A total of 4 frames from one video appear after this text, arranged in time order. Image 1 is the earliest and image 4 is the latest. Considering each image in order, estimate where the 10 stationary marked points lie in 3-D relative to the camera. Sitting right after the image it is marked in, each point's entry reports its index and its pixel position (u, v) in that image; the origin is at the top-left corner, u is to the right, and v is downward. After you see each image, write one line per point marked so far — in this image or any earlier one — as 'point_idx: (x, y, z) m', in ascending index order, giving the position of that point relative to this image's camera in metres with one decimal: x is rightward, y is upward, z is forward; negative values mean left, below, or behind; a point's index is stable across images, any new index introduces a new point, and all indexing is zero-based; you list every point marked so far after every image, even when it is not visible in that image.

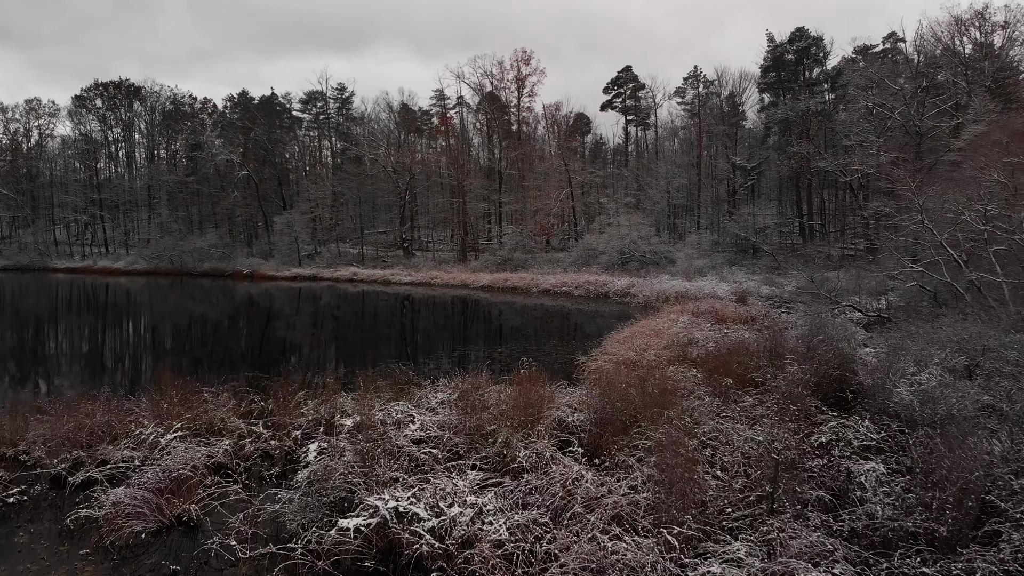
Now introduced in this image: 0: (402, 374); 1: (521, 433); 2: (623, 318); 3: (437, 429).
0: (-1.7, -1.4, +7.6) m
1: (+0.1, -1.4, +4.7) m
2: (+3.6, -1.0, +15.8) m
3: (-0.8, -1.4, +4.9) m
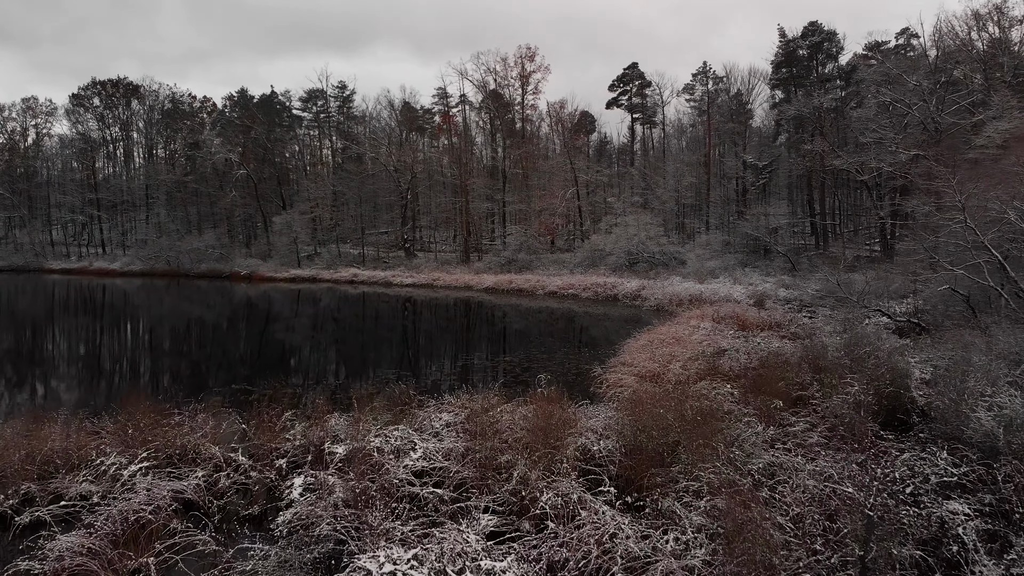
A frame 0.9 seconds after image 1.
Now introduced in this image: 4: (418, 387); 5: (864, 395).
0: (-1.6, -1.4, +6.9) m
1: (+0.2, -1.5, +4.0) m
2: (+3.8, -1.1, +15.1) m
3: (-0.6, -1.5, +4.3) m
4: (-1.5, -1.6, +7.5) m
5: (+3.8, -1.1, +5.2) m
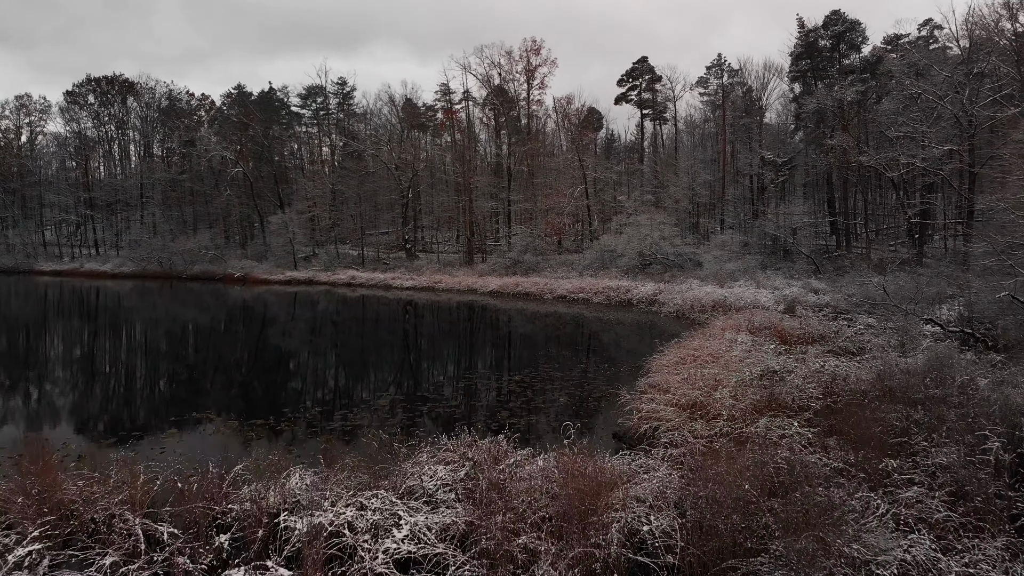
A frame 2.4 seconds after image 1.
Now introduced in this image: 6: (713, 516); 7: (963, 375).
0: (-1.4, -1.6, +5.8) m
1: (+0.4, -1.6, +2.9) m
2: (+4.0, -1.2, +13.9) m
3: (-0.5, -1.7, +3.1) m
4: (-1.3, -1.8, +6.4) m
5: (+3.9, -1.3, +4.0) m
6: (+1.3, -1.4, +3.1) m
7: (+5.3, -1.0, +5.6) m
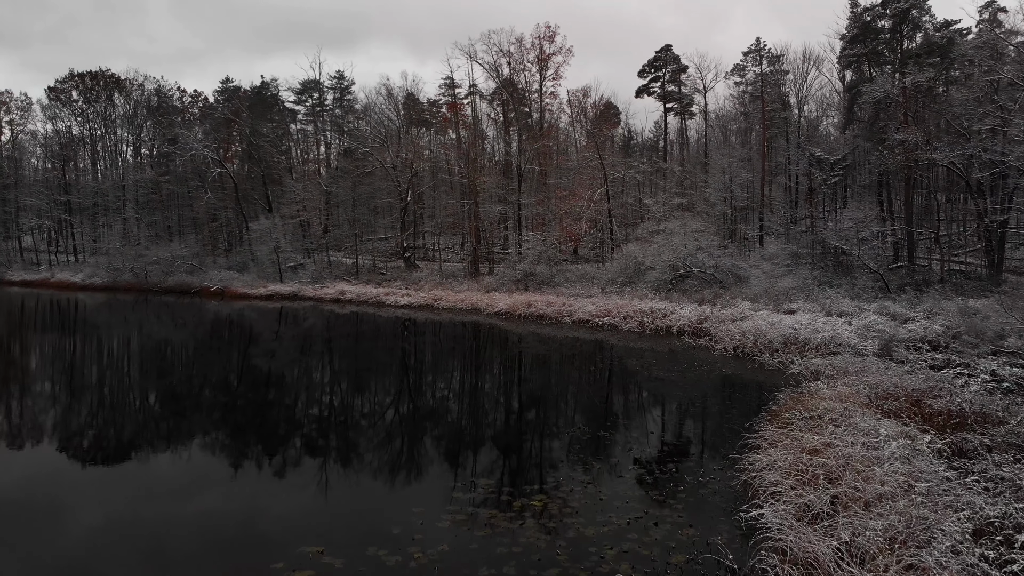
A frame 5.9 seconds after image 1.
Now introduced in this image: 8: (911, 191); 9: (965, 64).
0: (-1.3, -2.3, +3.0) m
1: (+0.5, -2.3, +0.1) m
2: (+4.3, -1.9, +11.1) m
3: (-0.4, -2.3, +0.3) m
4: (-1.1, -2.4, +3.6) m
5: (+4.0, -2.0, +1.1) m
6: (+1.4, -2.1, +0.3) m
7: (+5.4, -1.7, +2.7) m
8: (+16.1, +3.9, +19.5) m
9: (+17.3, +8.5, +18.3) m
